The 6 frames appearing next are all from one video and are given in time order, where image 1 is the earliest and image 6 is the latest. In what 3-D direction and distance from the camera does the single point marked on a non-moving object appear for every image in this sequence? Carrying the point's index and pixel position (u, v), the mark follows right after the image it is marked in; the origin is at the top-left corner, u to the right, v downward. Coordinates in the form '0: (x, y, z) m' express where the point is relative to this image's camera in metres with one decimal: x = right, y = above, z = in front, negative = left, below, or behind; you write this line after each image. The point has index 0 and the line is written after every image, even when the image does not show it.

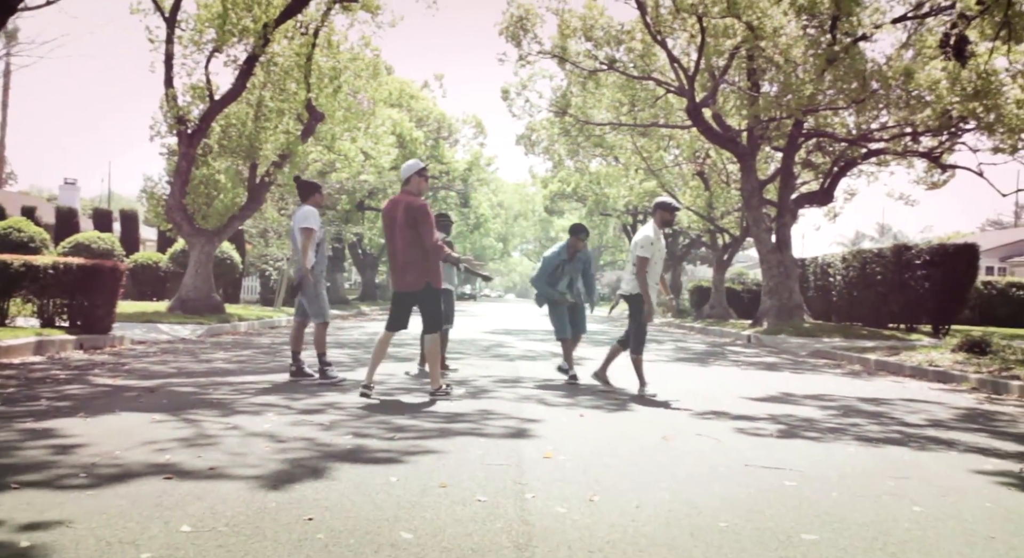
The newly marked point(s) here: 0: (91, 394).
0: (-3.9, -1.1, +7.3) m
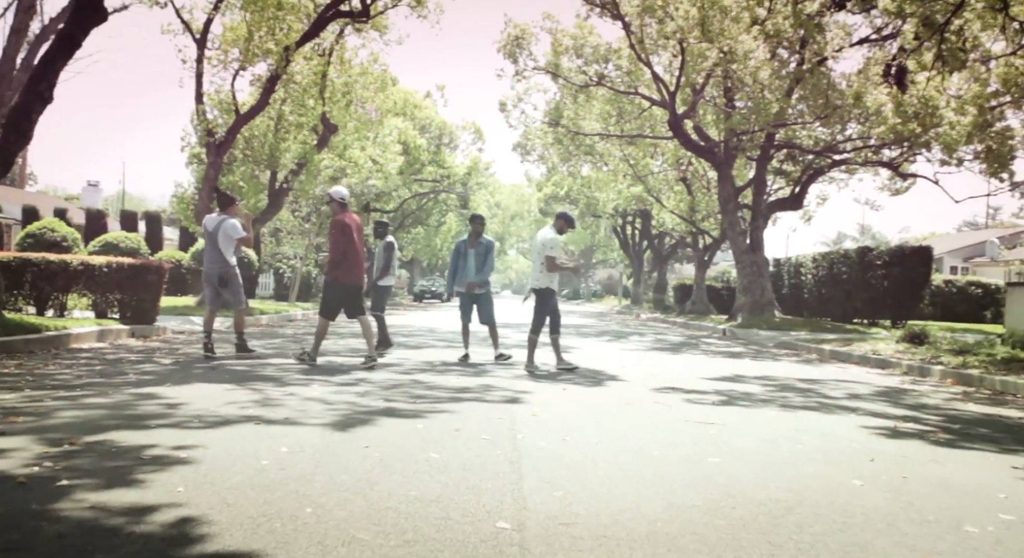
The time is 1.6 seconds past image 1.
0: (-4.0, -1.0, +8.9) m
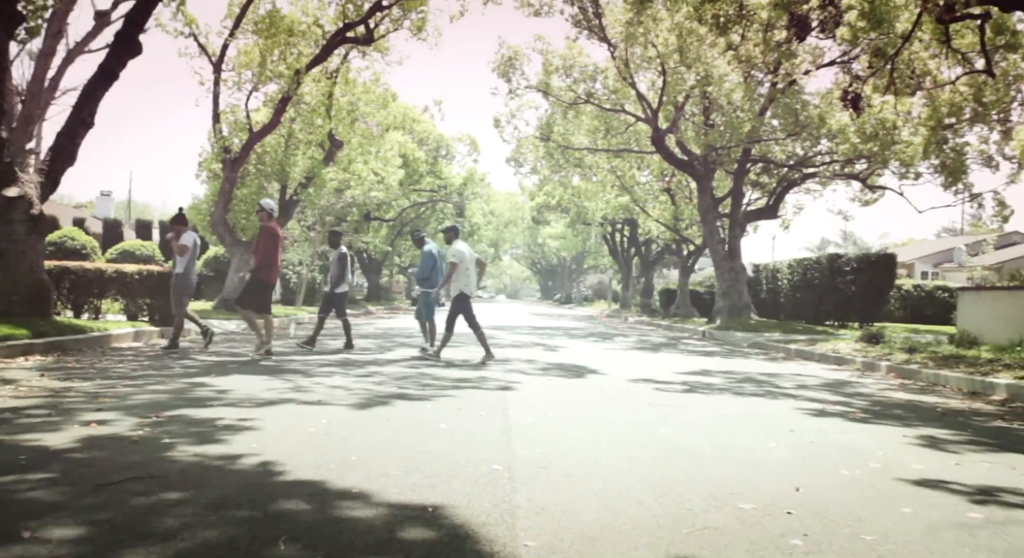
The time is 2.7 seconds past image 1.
0: (-4.1, -1.1, +10.3) m
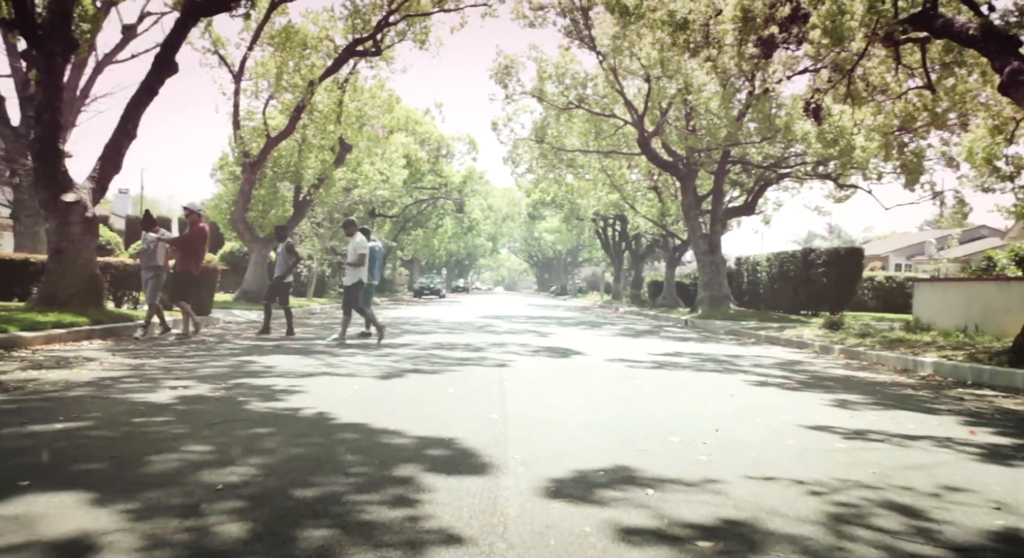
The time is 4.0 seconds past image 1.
0: (-4.1, -1.0, +12.0) m
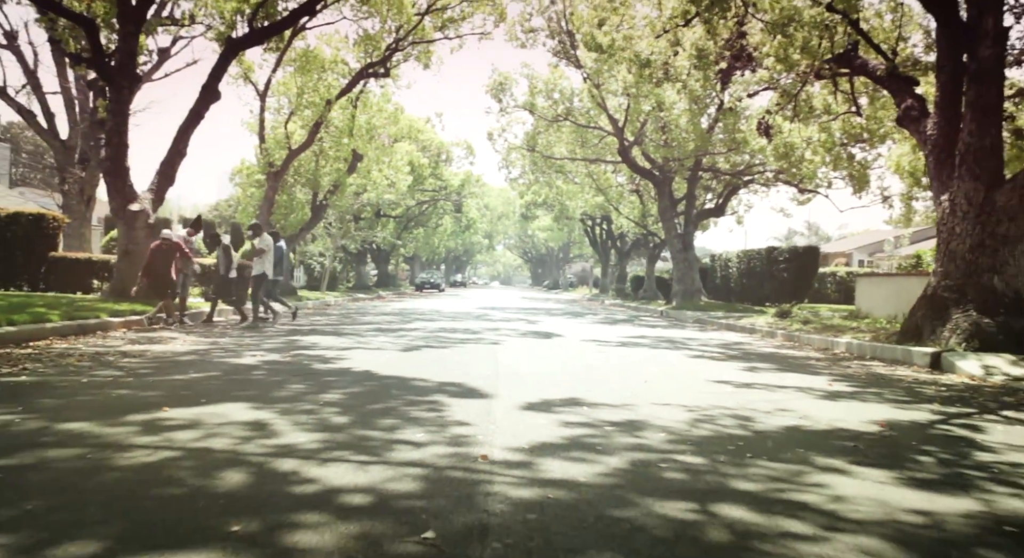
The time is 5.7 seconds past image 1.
0: (-4.3, -1.0, +14.6) m
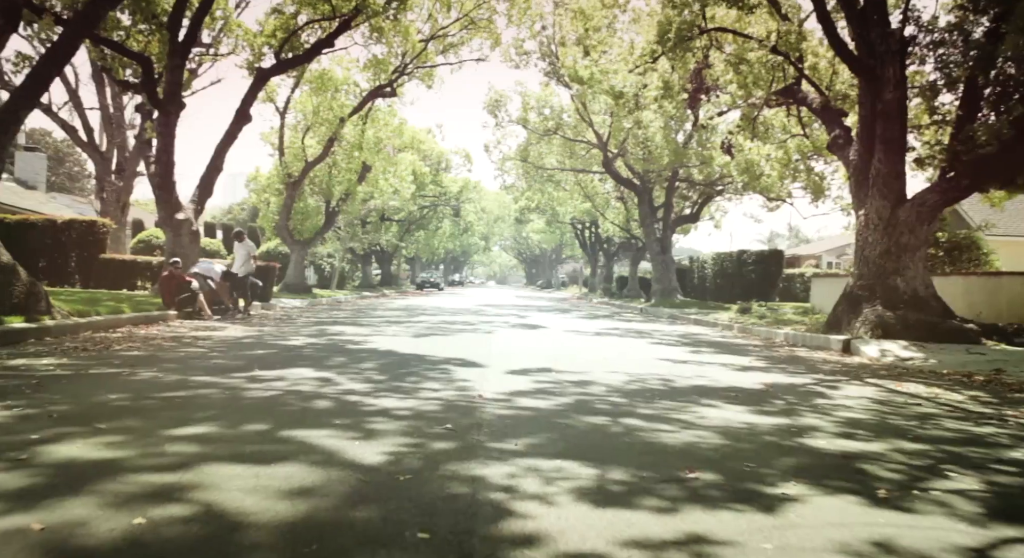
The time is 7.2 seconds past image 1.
0: (-4.5, -0.9, +17.2) m
